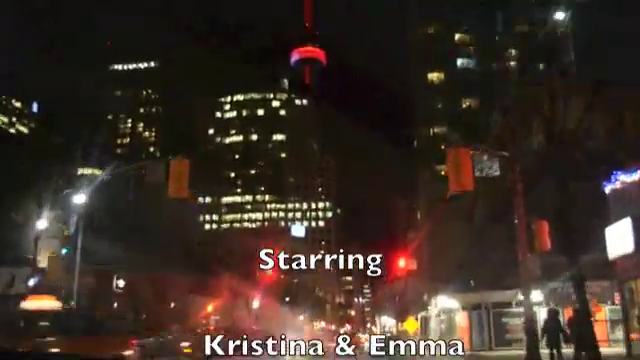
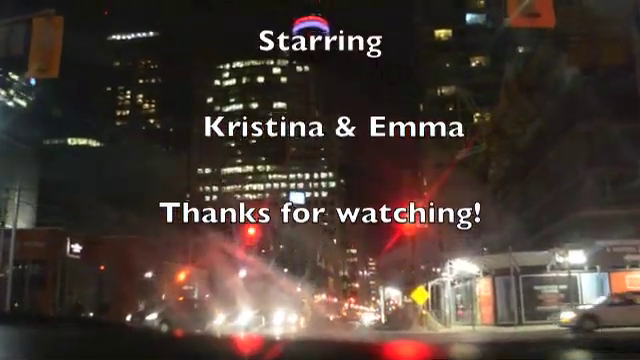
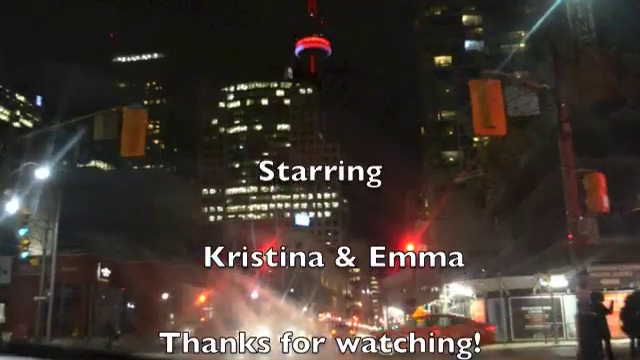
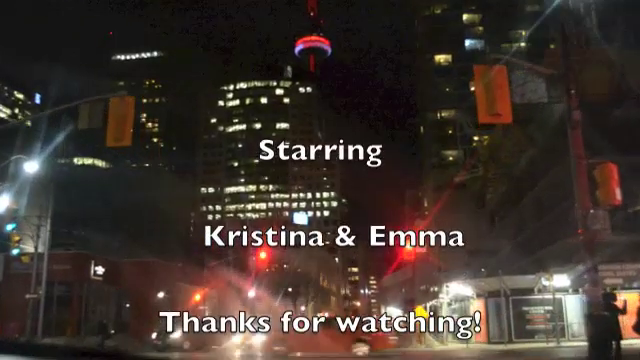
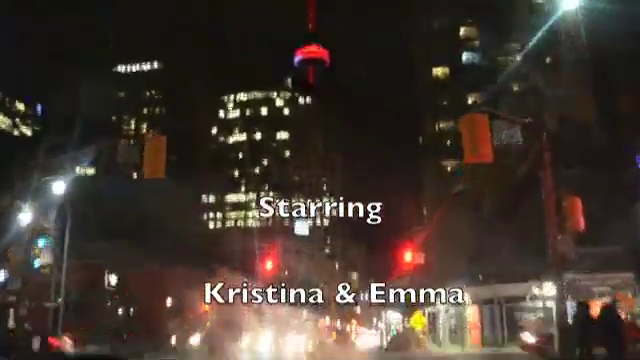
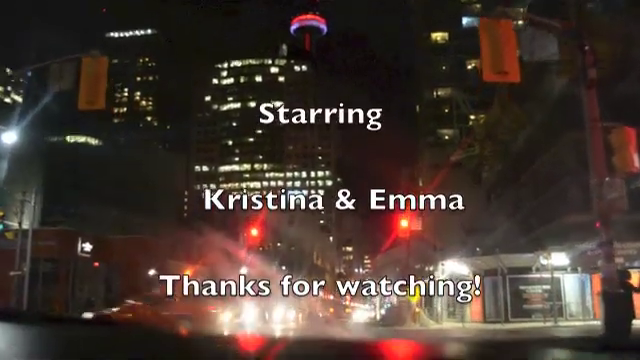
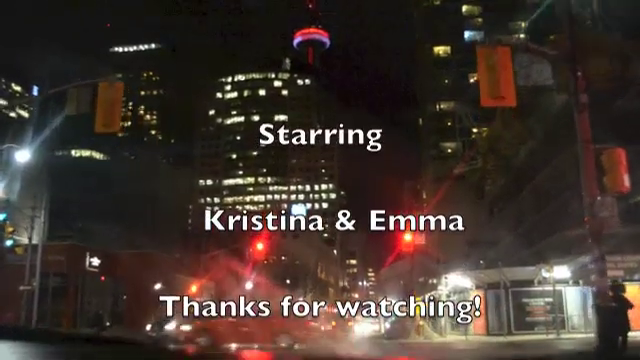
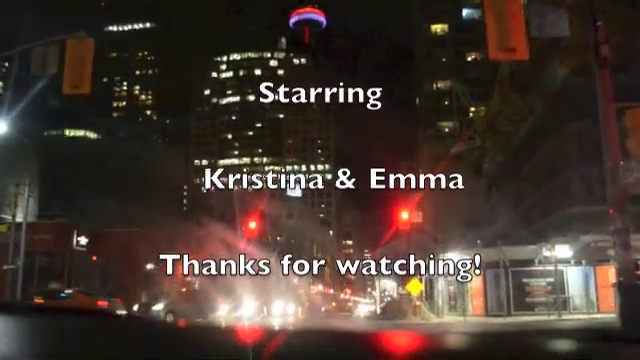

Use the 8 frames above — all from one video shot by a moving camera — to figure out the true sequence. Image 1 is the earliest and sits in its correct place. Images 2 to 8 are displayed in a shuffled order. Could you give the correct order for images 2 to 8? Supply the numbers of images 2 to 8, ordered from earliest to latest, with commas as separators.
5, 3, 4, 7, 6, 8, 2
